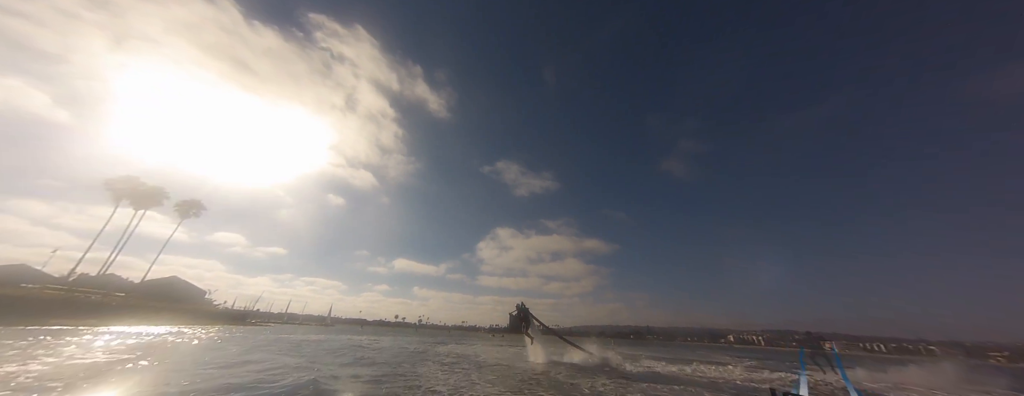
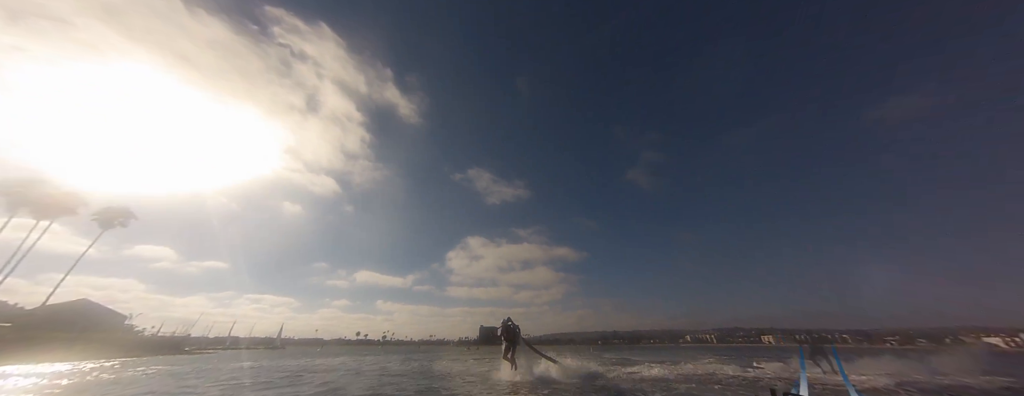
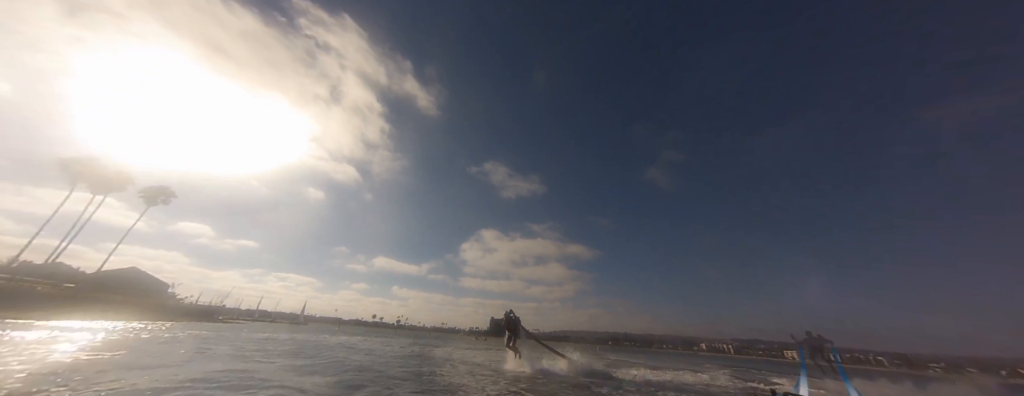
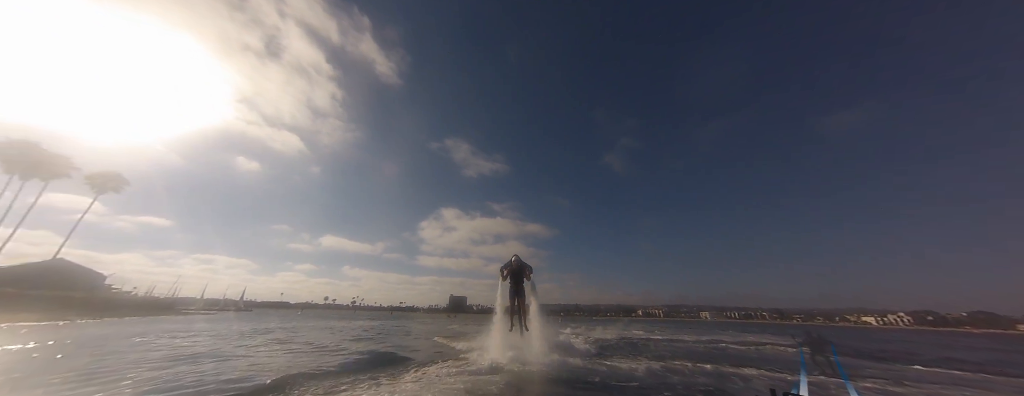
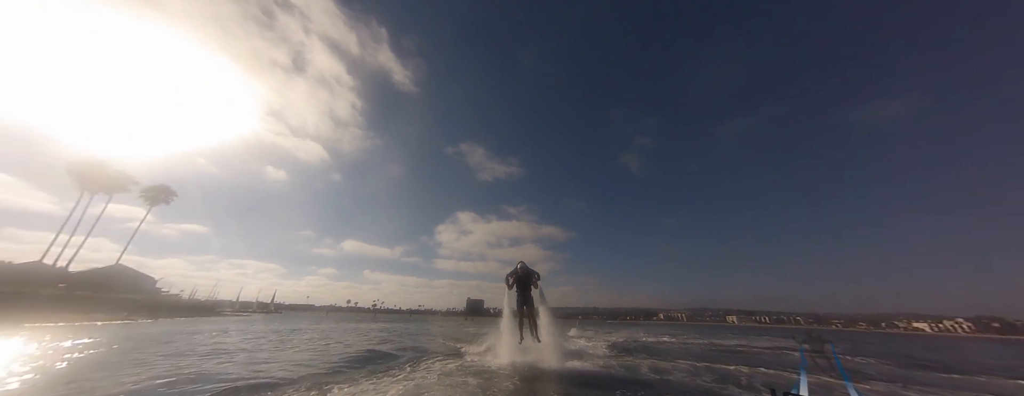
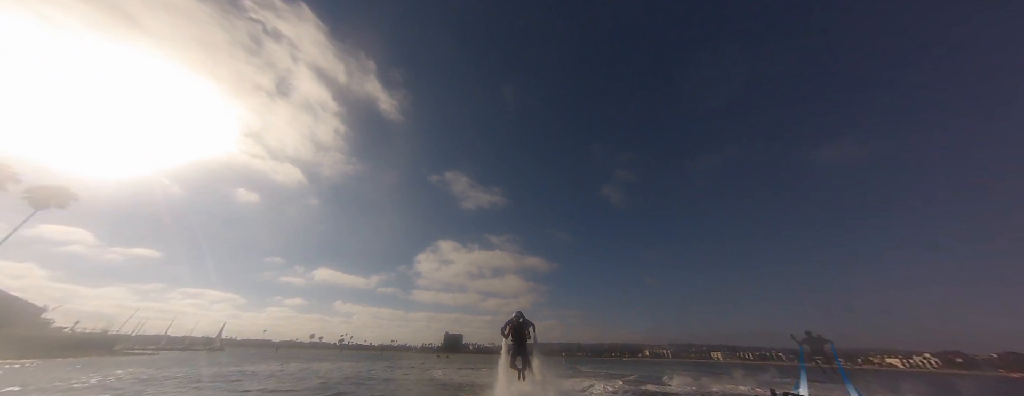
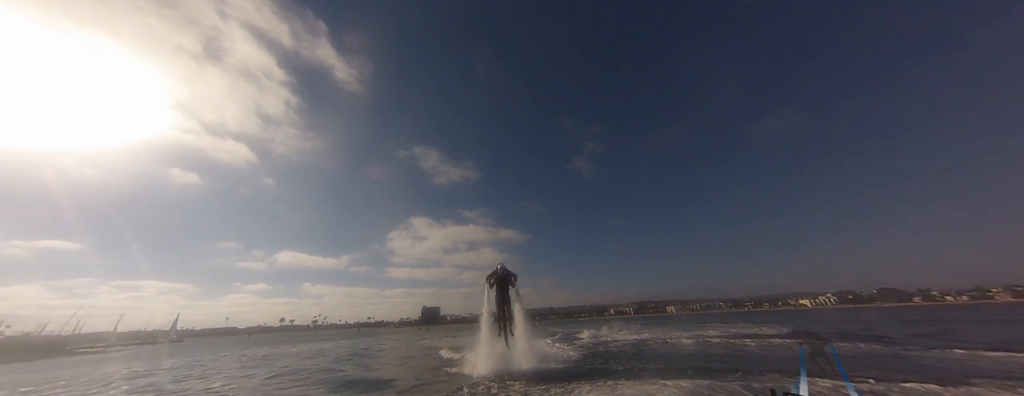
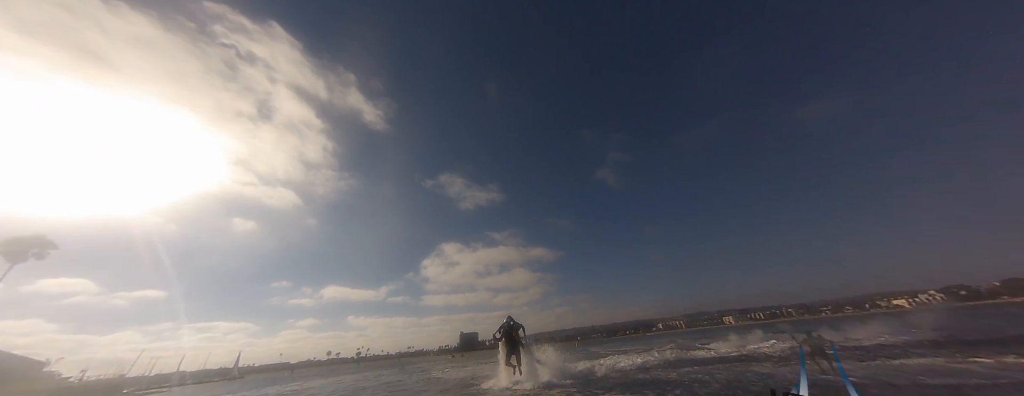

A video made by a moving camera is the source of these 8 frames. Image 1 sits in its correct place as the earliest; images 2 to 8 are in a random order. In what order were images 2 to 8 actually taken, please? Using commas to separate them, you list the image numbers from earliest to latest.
3, 2, 8, 6, 7, 4, 5
